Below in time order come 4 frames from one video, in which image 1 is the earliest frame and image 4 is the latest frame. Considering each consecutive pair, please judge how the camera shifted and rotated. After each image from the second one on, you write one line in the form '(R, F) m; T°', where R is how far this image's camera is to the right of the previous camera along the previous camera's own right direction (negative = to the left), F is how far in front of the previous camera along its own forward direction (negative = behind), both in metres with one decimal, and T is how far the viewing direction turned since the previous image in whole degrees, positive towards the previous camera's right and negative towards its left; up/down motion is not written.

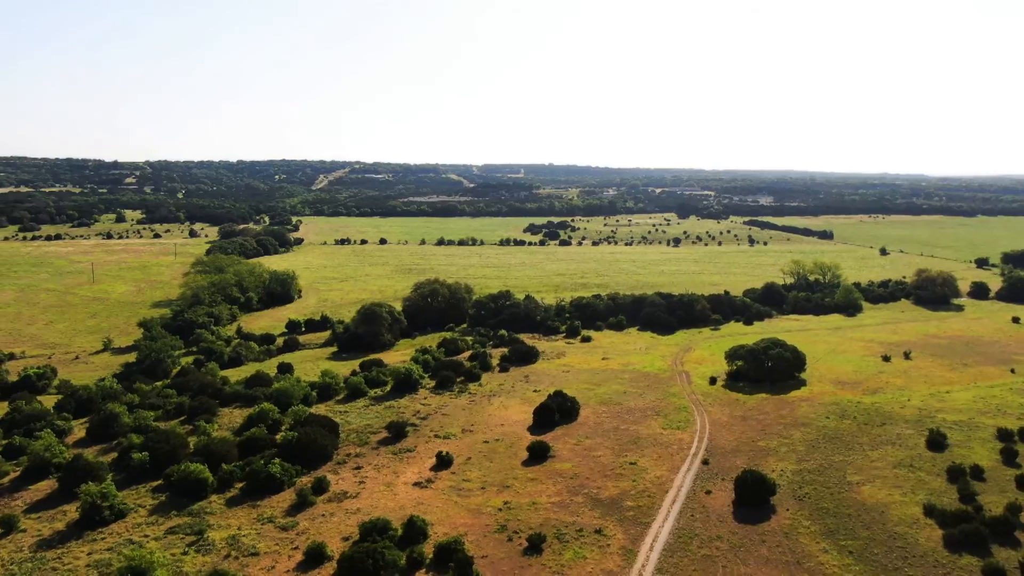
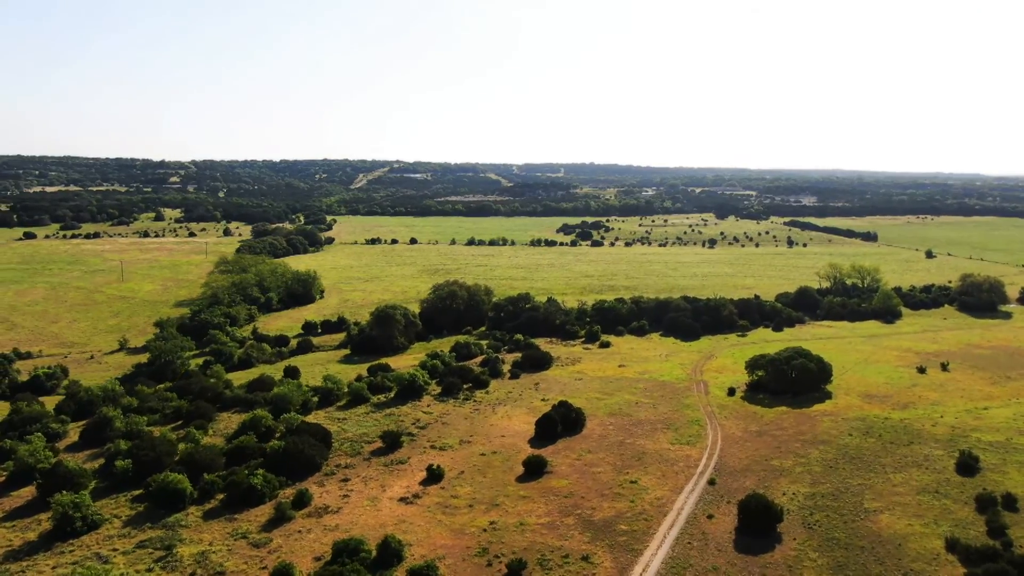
(+1.8, +1.7) m; -3°
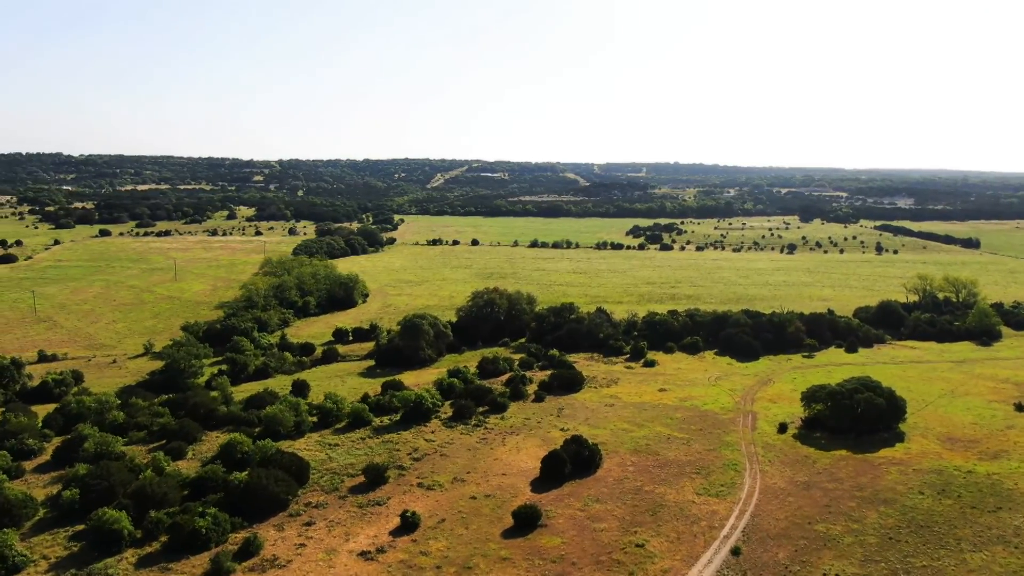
(+3.0, +4.6) m; -6°
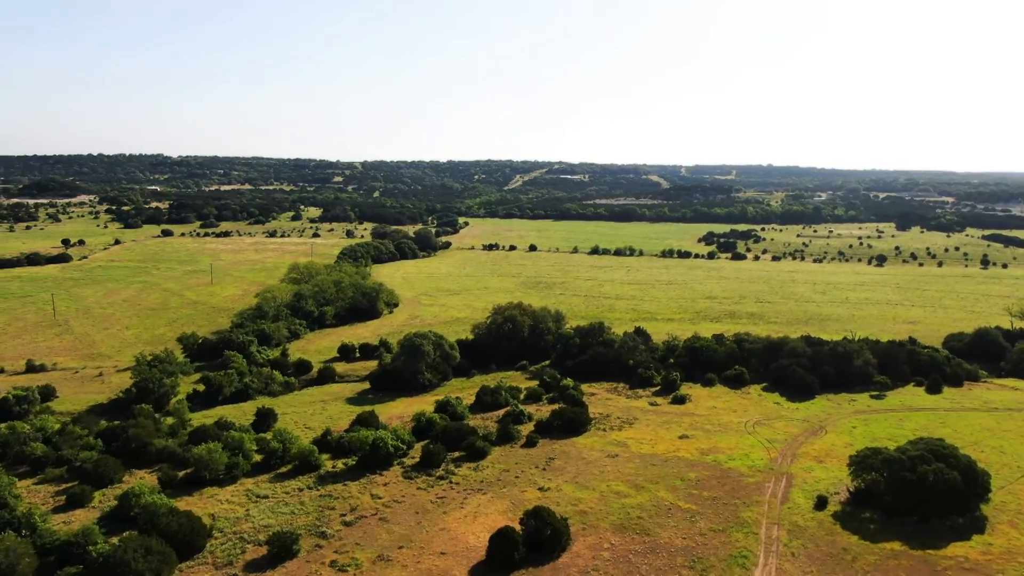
(+4.4, +6.6) m; -7°
